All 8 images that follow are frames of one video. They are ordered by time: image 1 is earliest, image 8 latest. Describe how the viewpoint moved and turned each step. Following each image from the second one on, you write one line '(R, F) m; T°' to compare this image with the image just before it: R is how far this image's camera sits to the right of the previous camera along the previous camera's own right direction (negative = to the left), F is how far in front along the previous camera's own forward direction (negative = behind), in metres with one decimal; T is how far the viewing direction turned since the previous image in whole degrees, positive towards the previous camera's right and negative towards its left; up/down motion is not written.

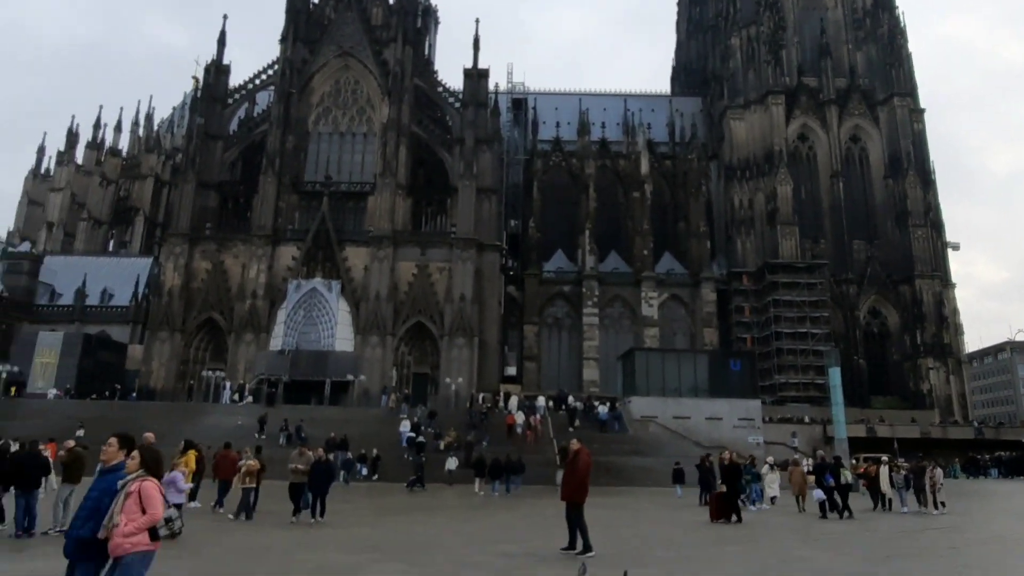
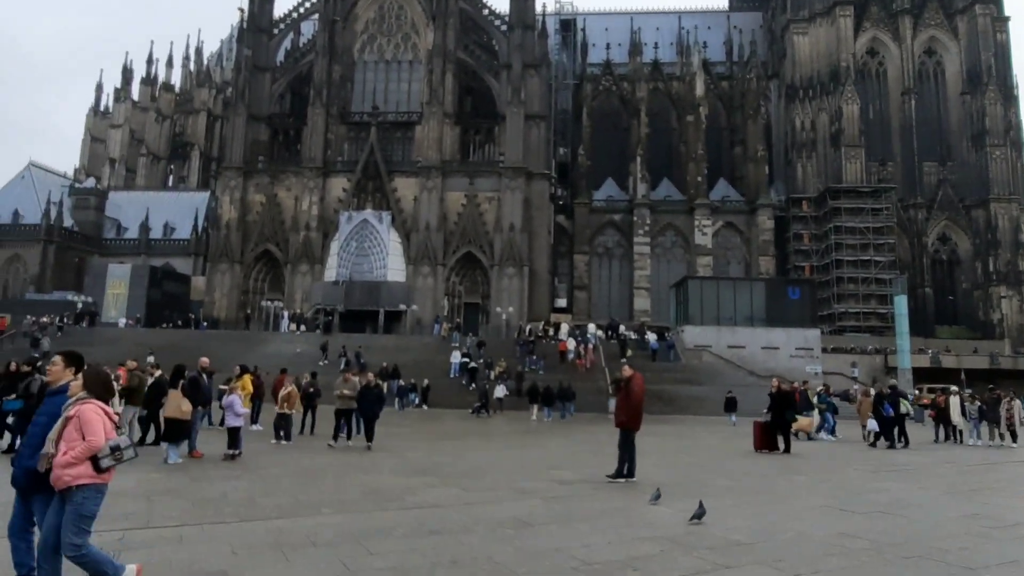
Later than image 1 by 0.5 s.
(-0.1, +0.3) m; -4°
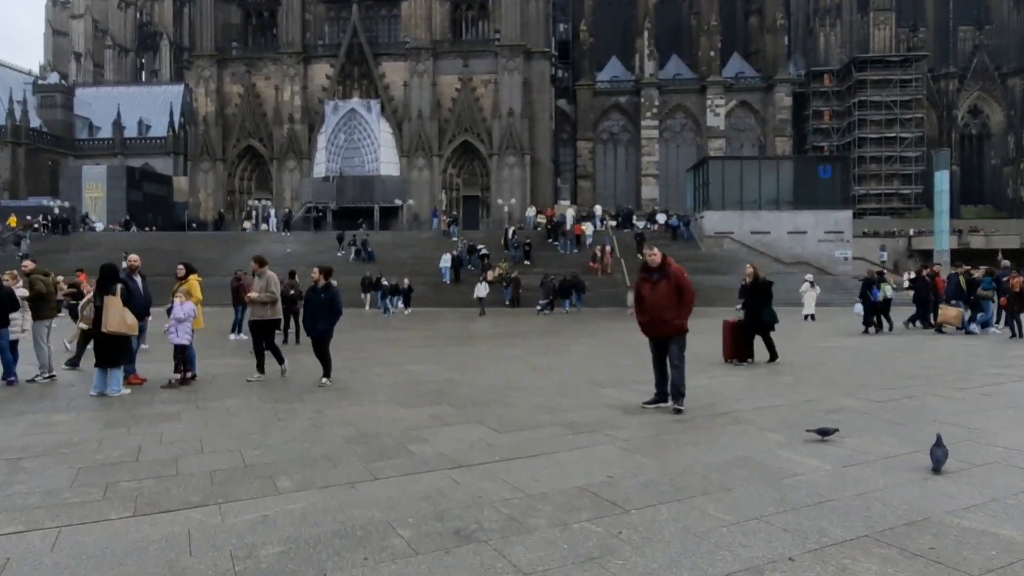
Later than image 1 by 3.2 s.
(-0.4, +2.6) m; 0°
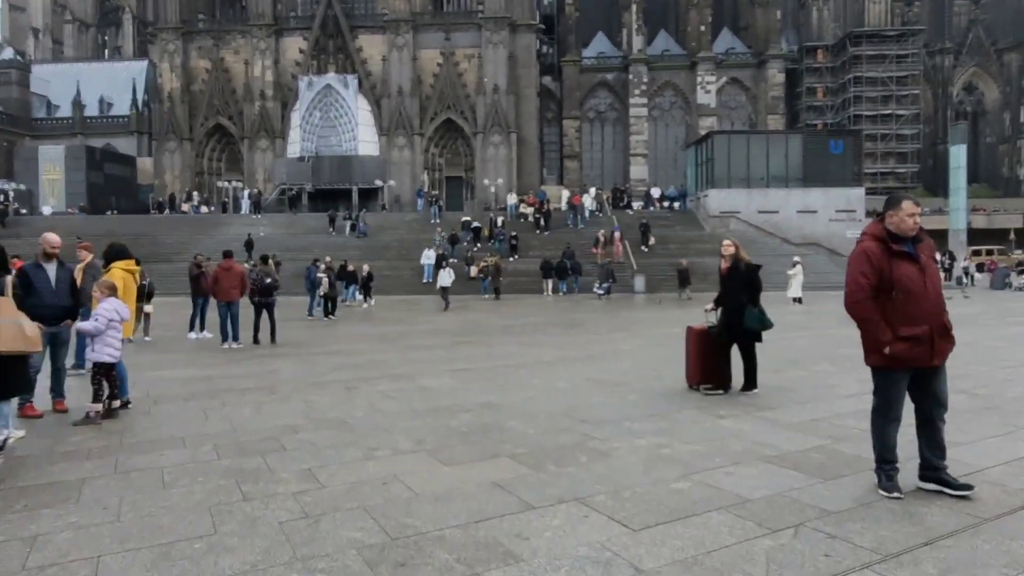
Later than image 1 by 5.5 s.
(-0.7, +2.3) m; +2°
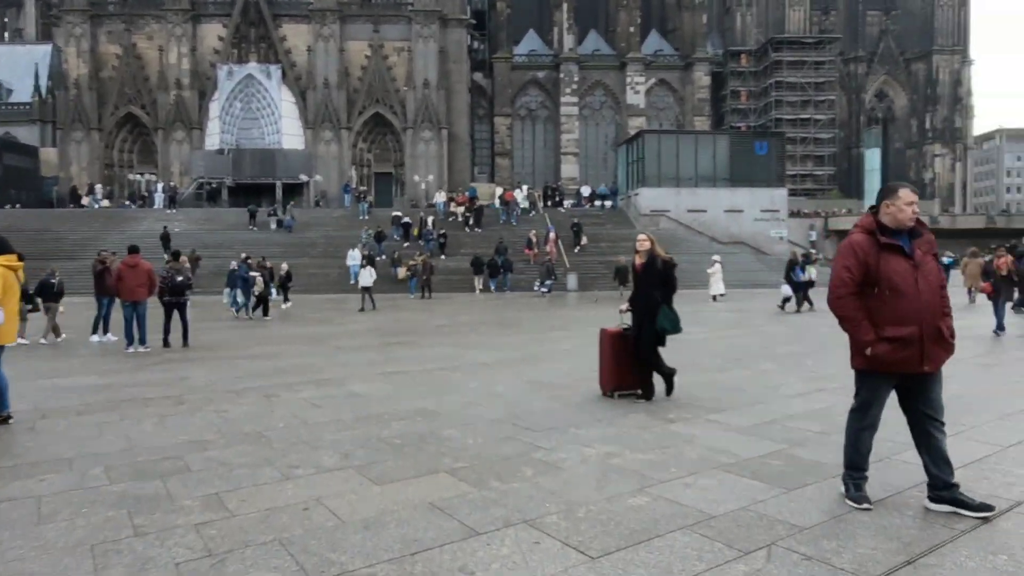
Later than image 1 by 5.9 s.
(0.0, +0.4) m; +6°
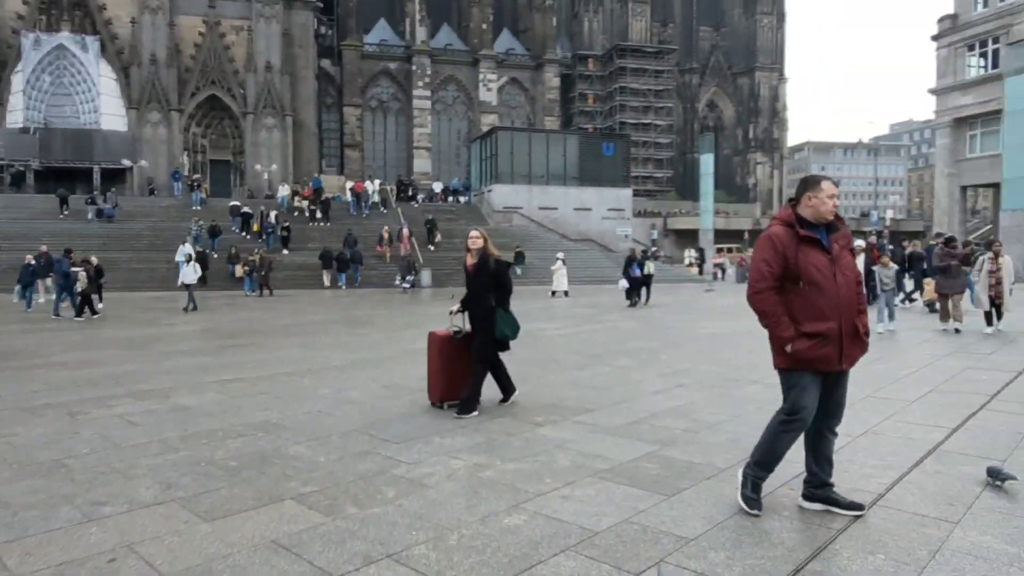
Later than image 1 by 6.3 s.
(0.0, +0.4) m; +12°
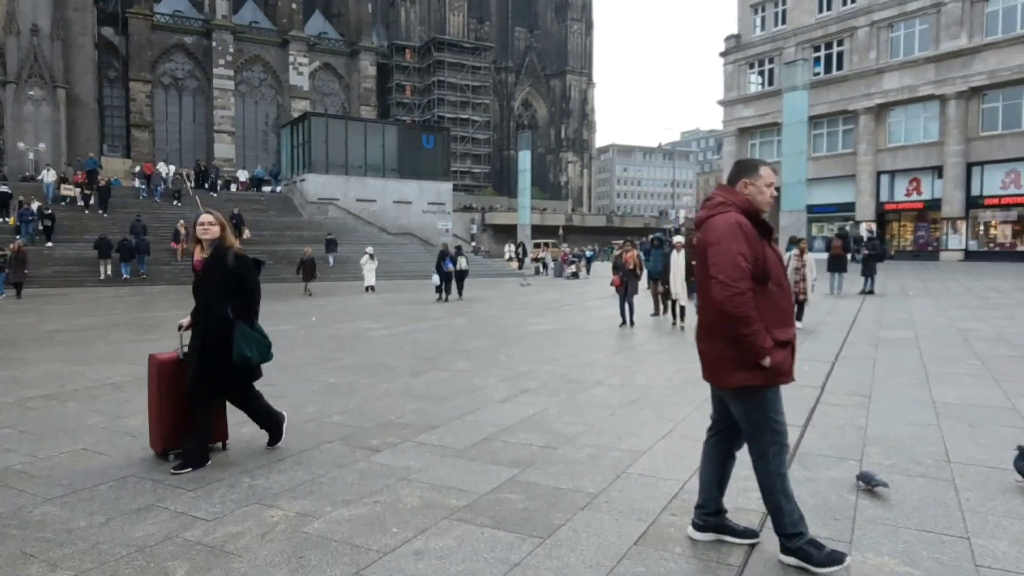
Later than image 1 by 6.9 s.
(-0.1, +0.7) m; +15°
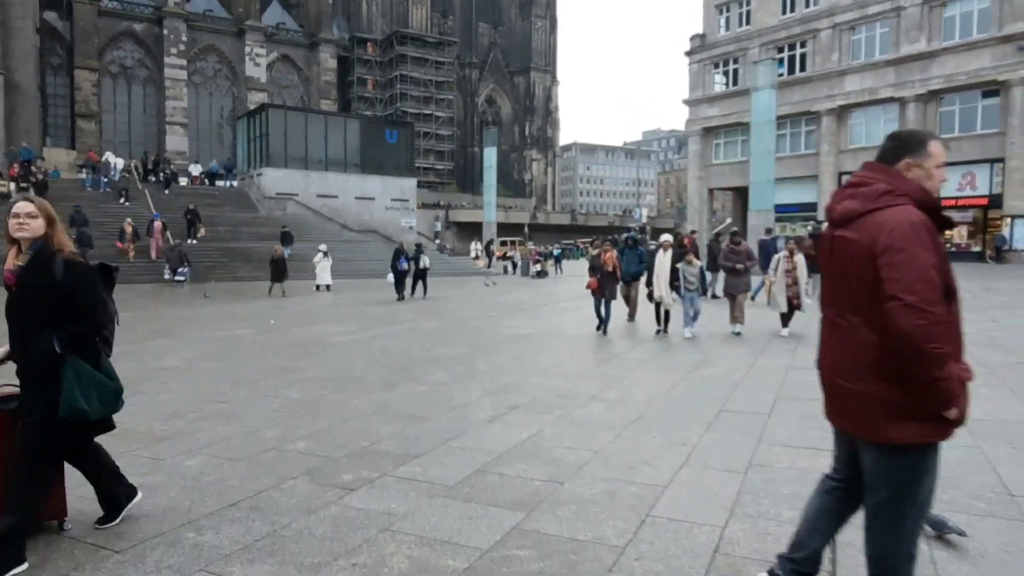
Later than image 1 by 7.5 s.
(-0.2, +0.6) m; +3°
